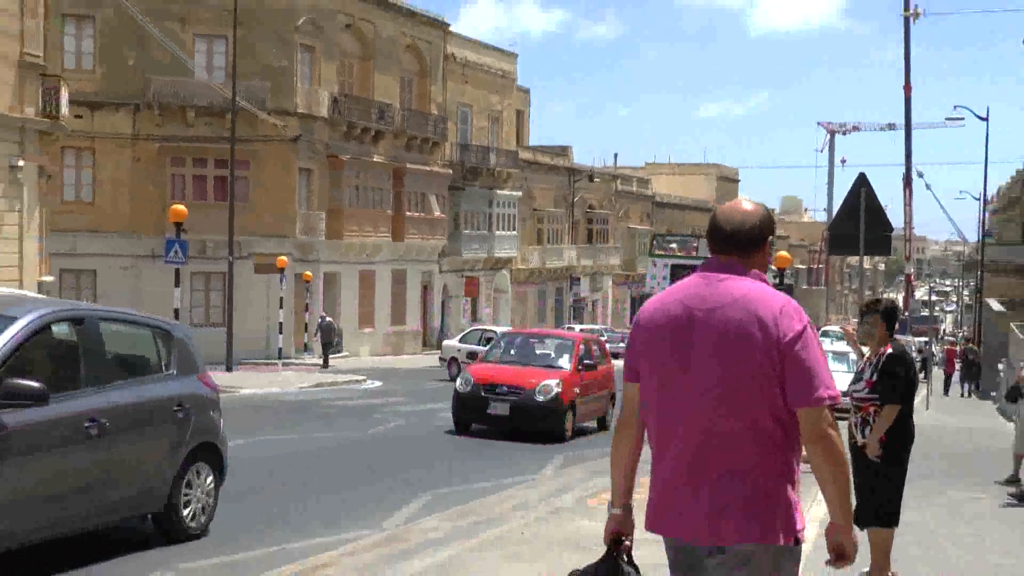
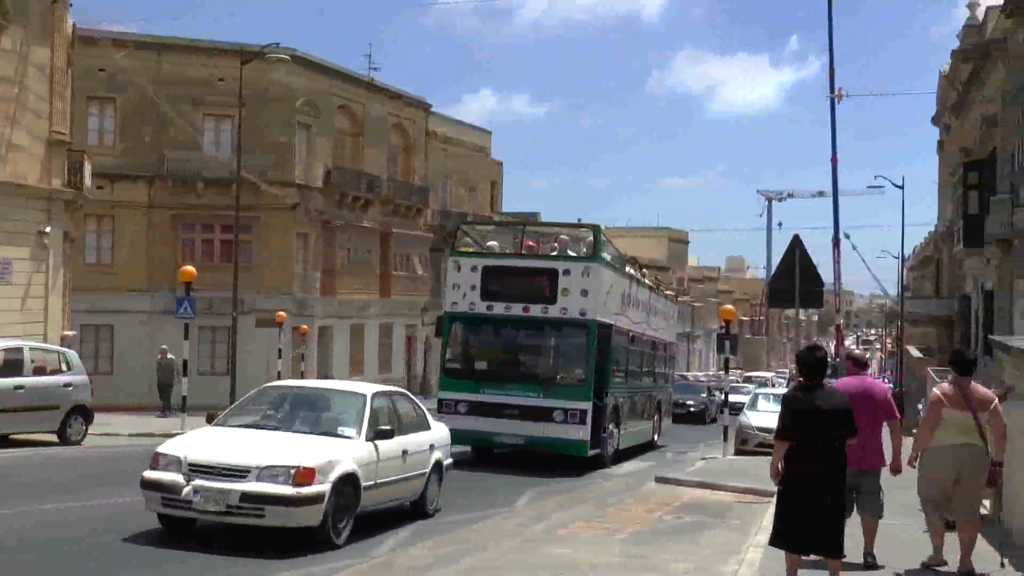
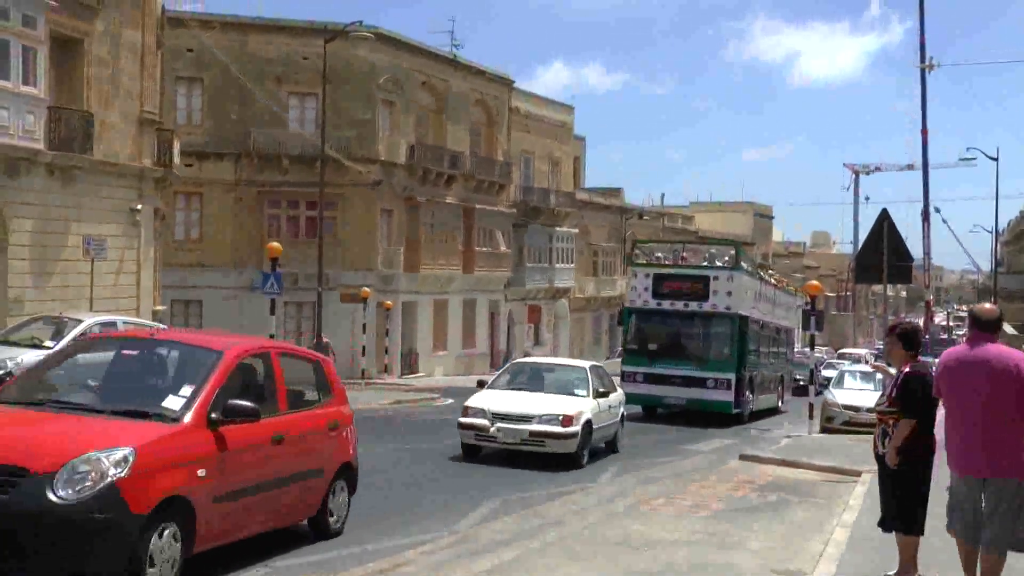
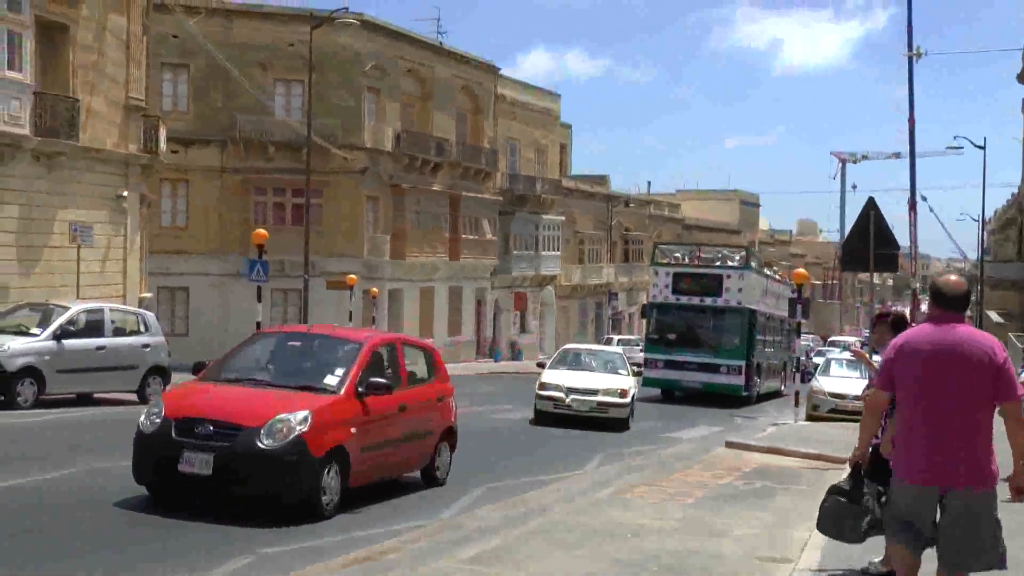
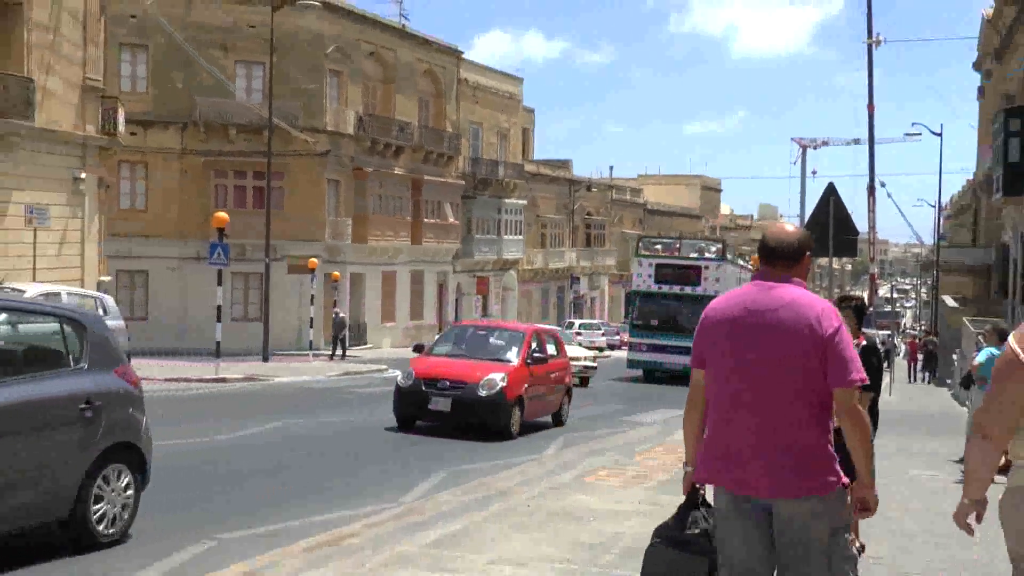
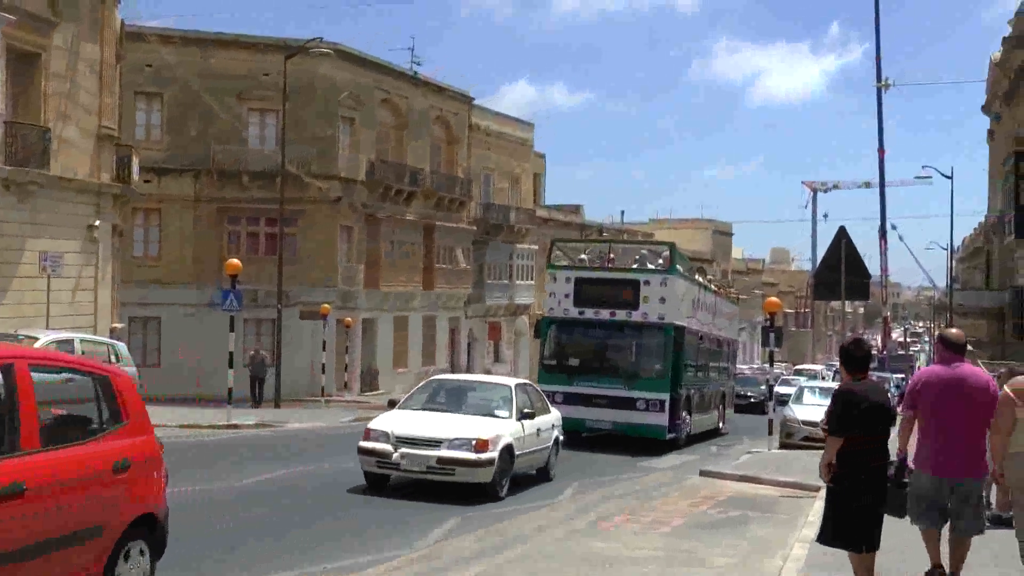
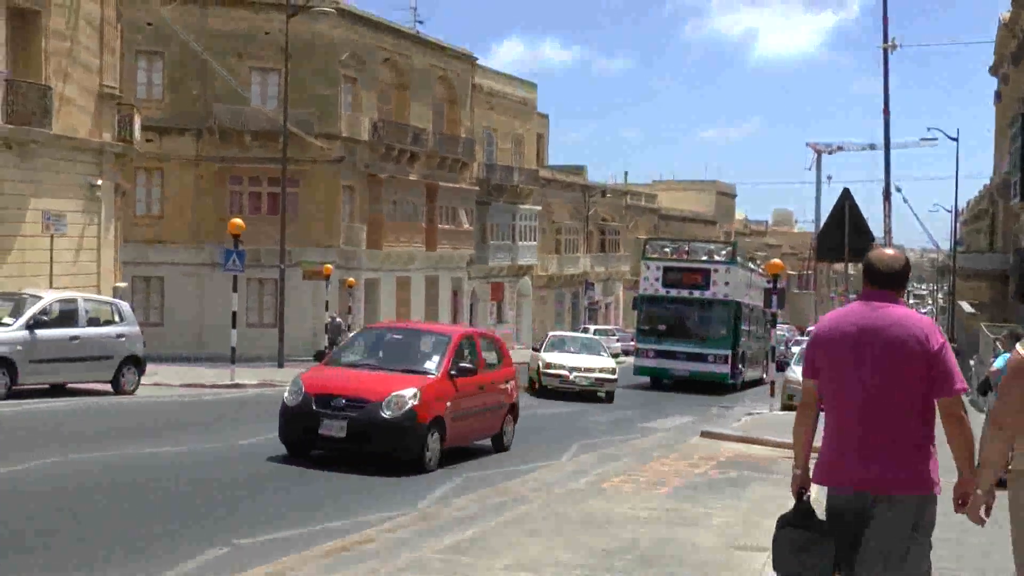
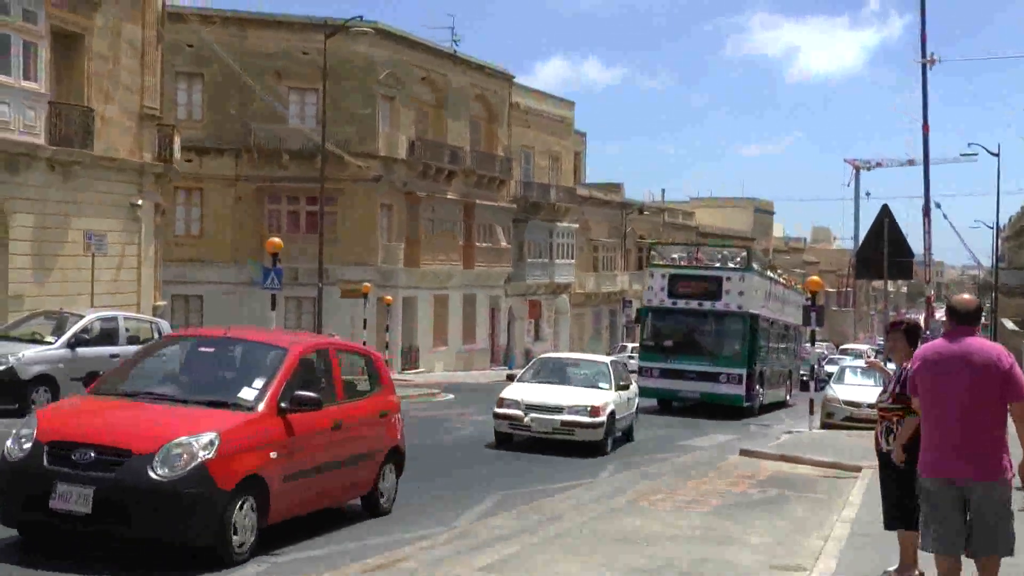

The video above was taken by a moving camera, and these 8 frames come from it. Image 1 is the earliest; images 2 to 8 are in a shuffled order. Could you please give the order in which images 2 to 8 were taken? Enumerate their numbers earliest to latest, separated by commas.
5, 7, 4, 8, 3, 6, 2
